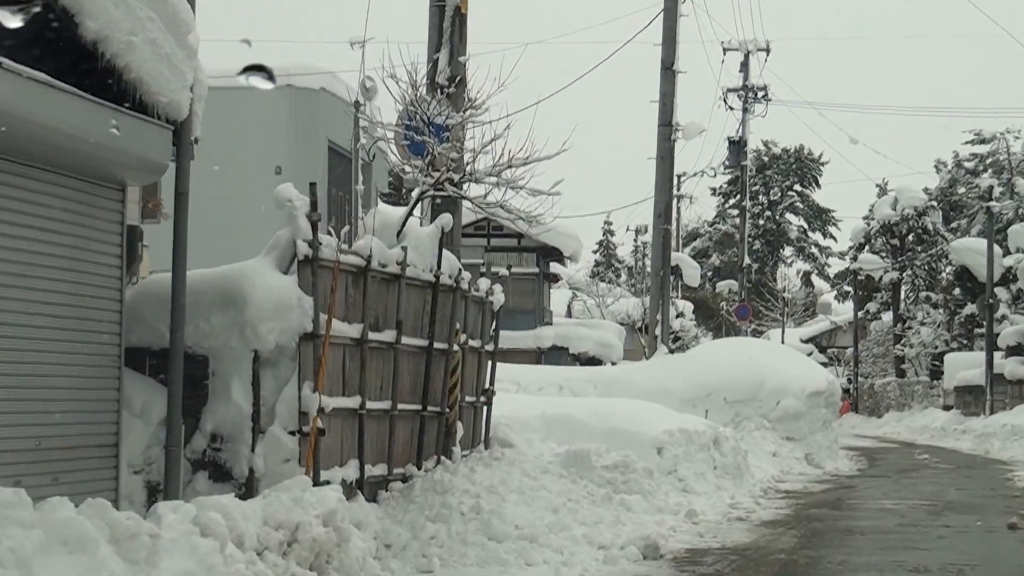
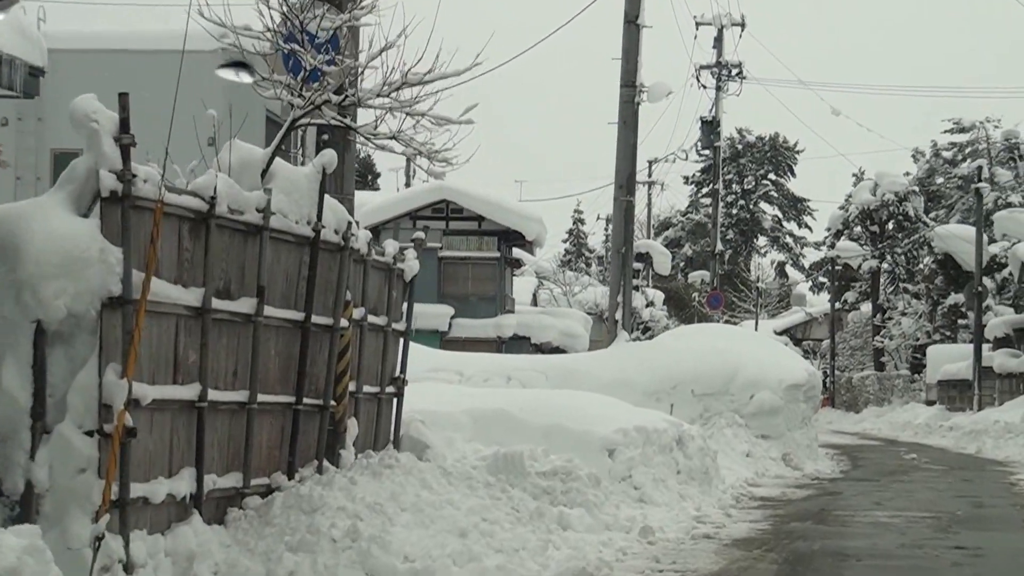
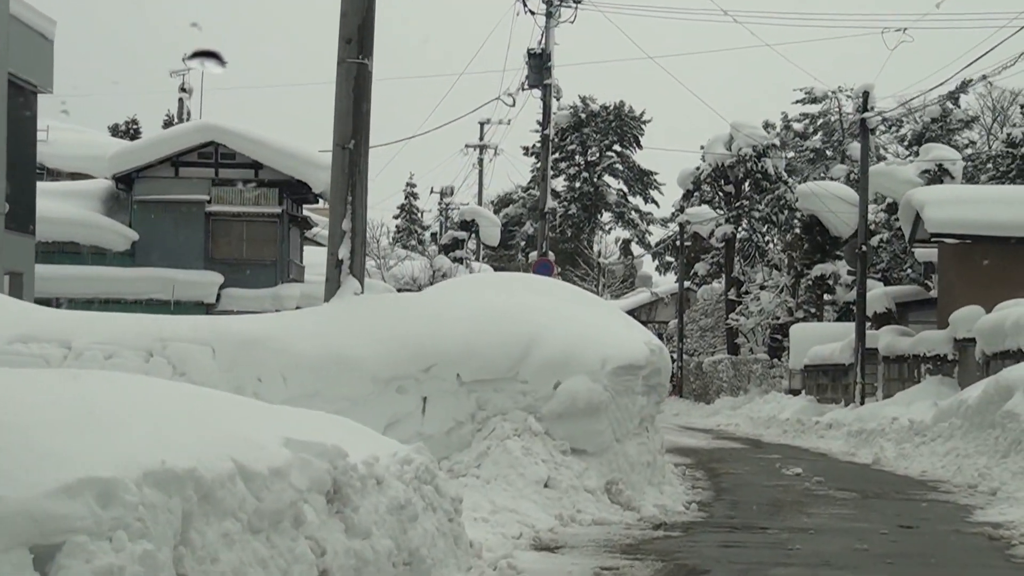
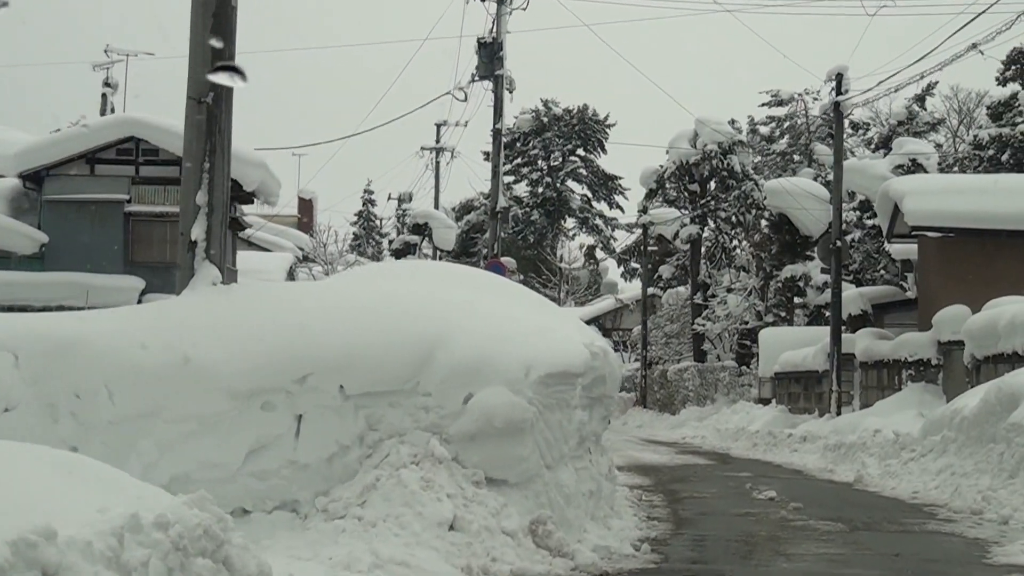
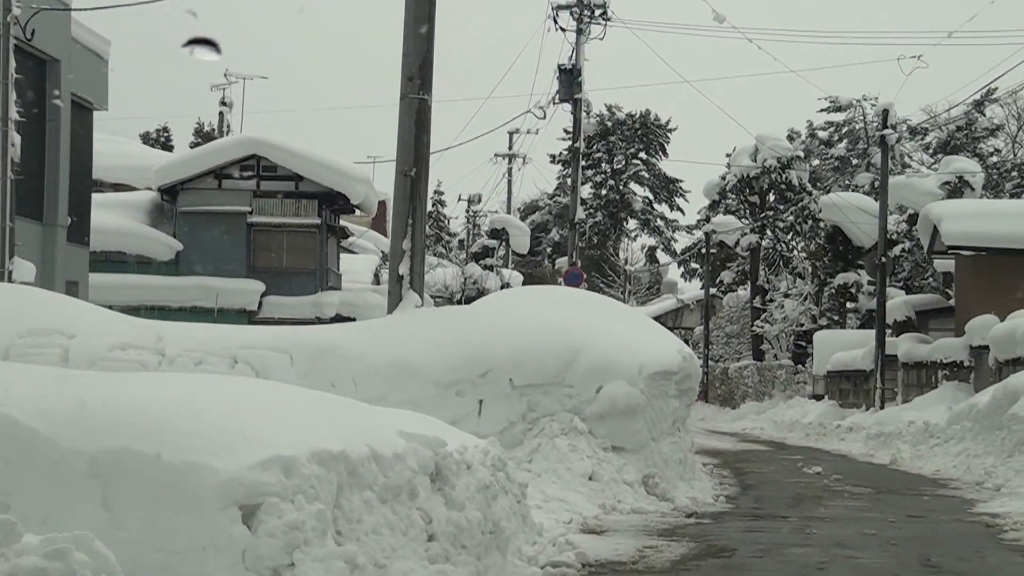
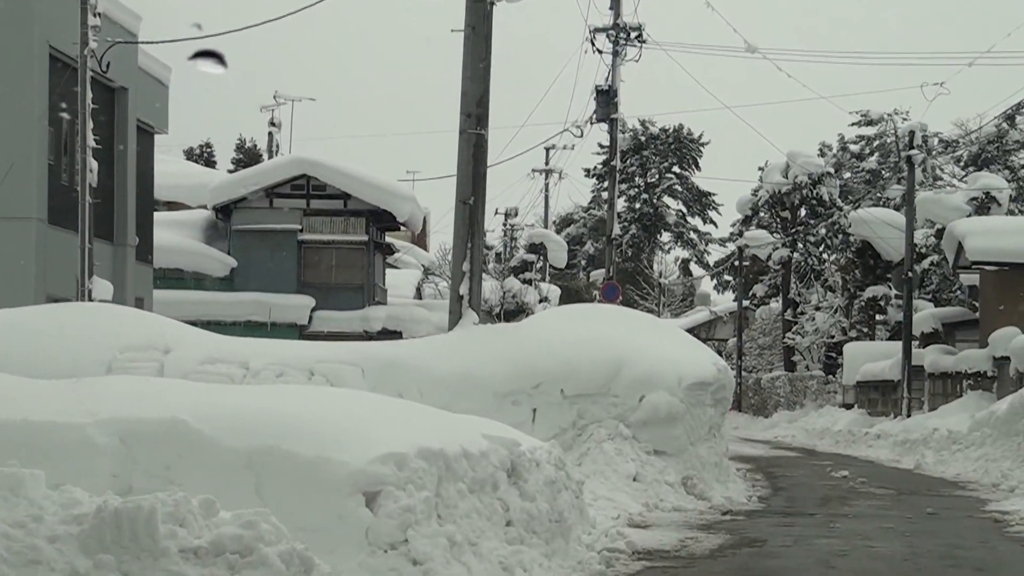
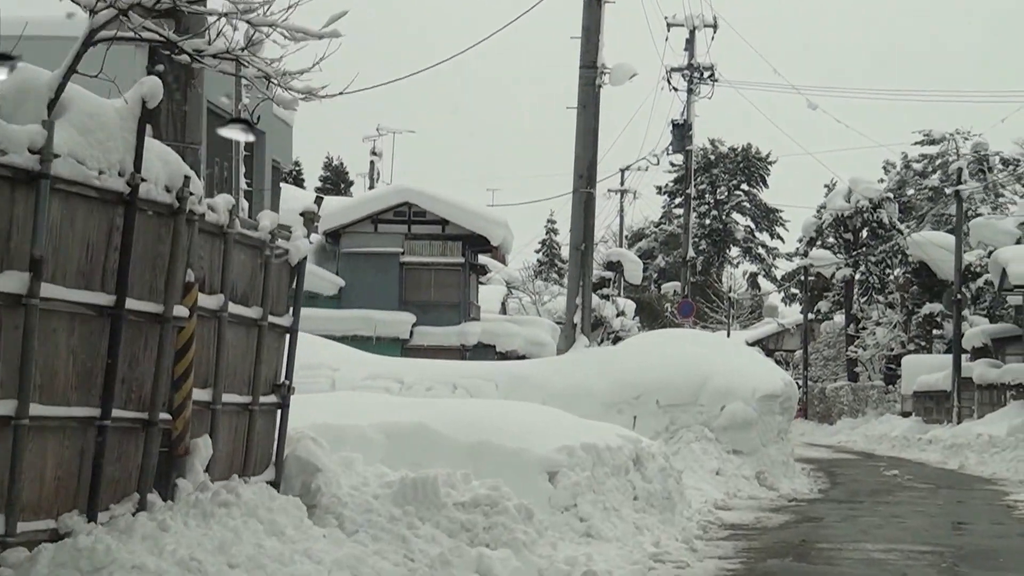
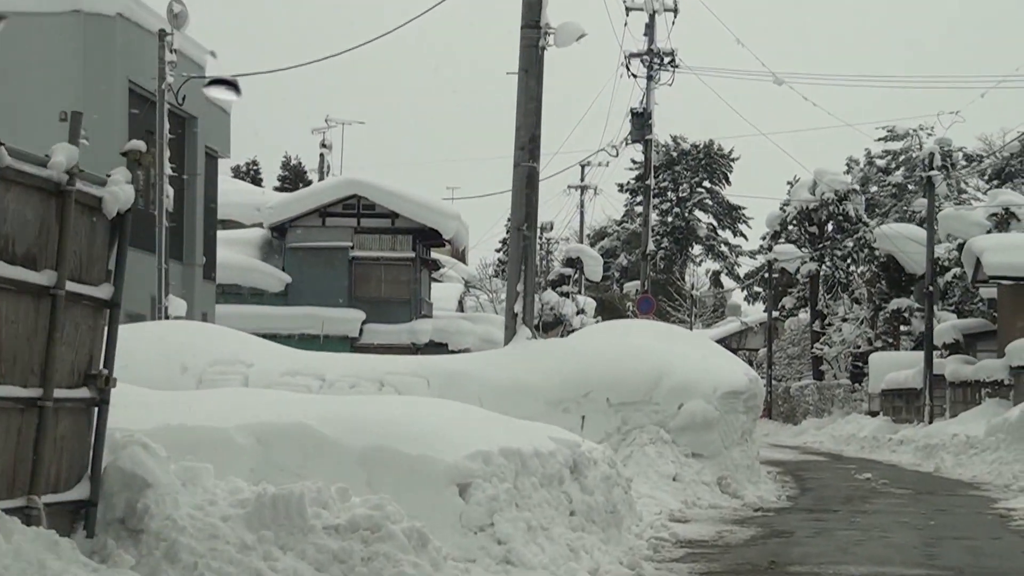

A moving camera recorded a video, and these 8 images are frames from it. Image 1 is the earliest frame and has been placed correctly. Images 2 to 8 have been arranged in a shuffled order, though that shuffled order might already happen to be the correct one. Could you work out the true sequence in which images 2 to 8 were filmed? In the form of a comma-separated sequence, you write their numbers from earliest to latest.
2, 7, 8, 6, 5, 3, 4
